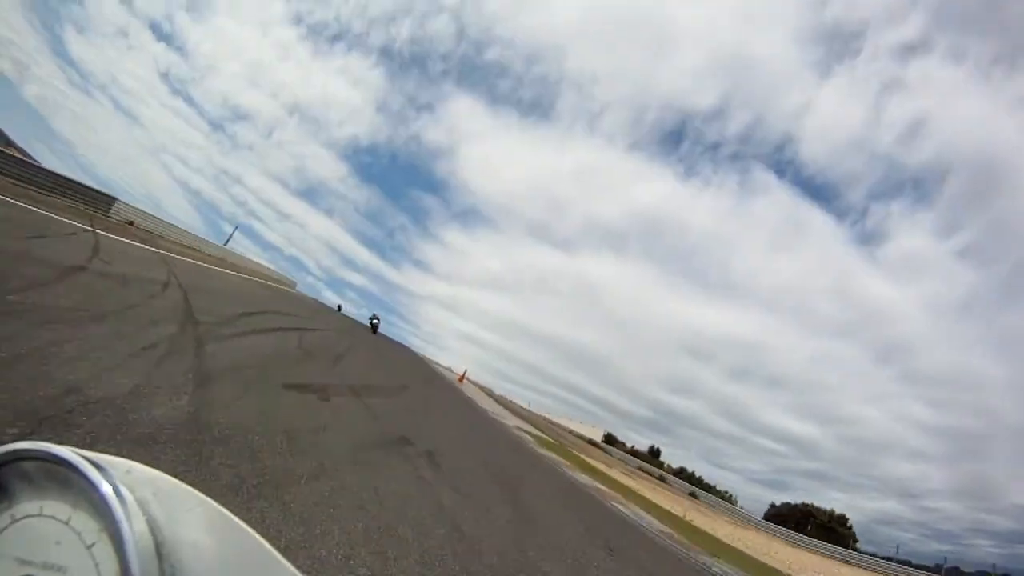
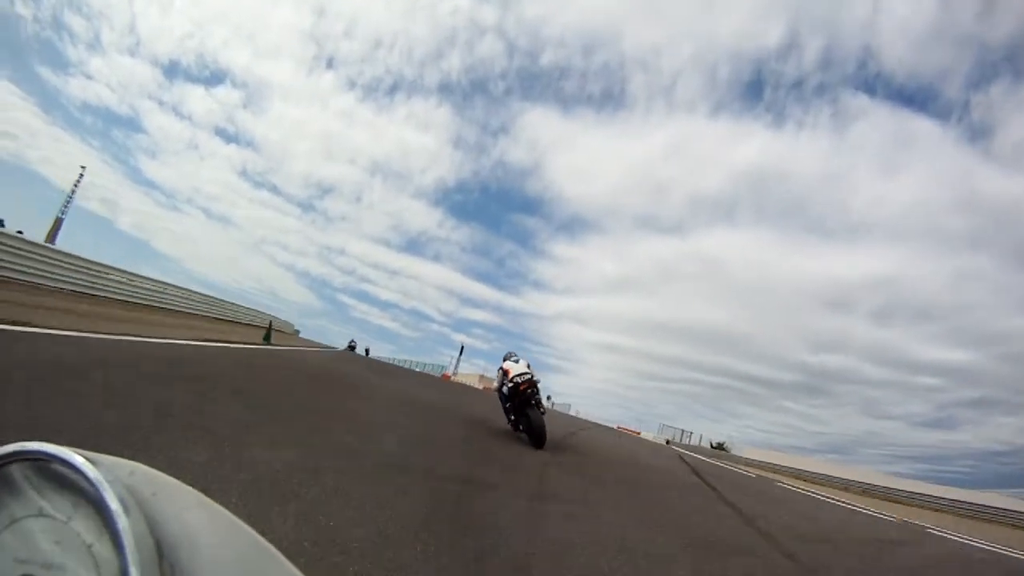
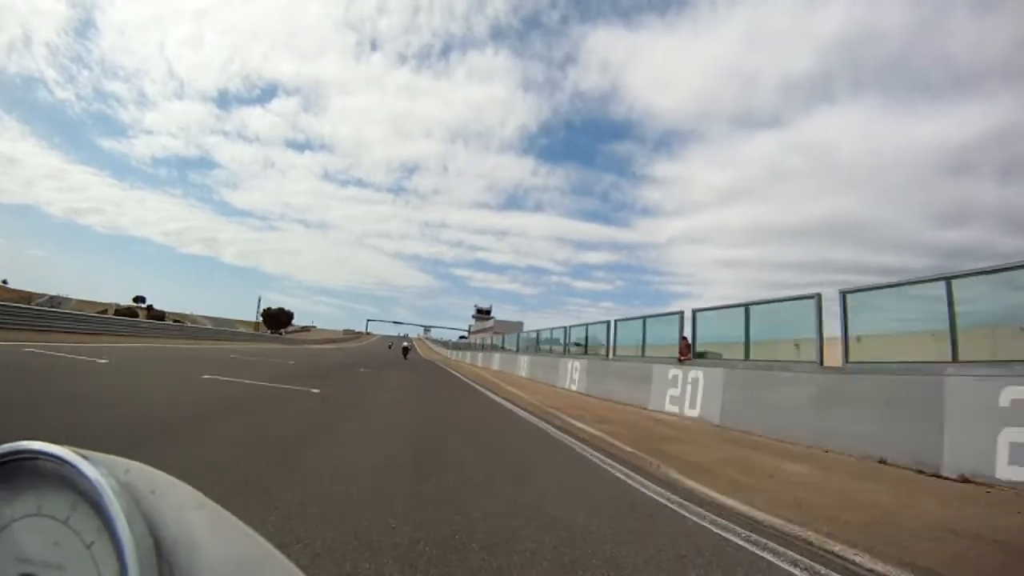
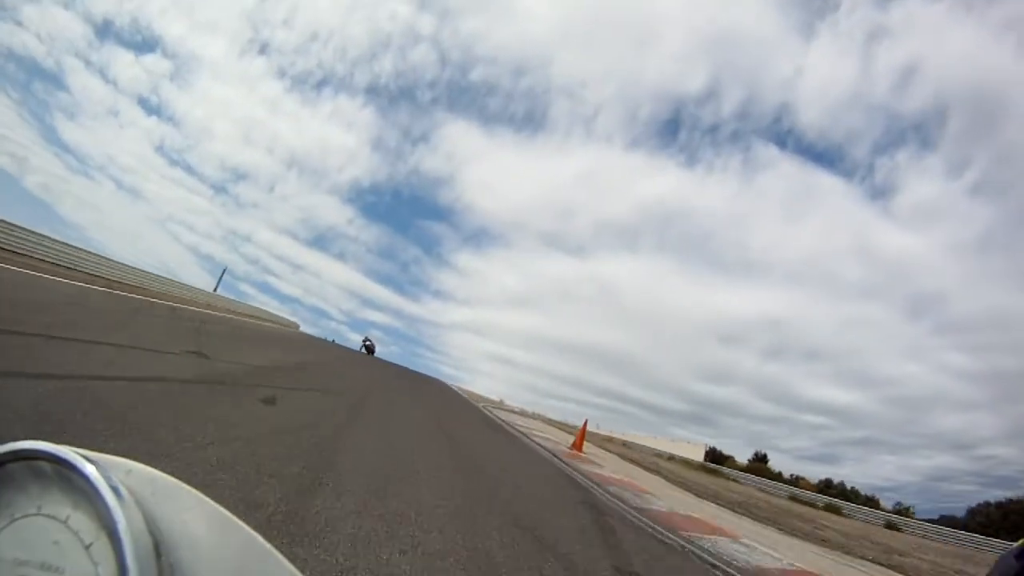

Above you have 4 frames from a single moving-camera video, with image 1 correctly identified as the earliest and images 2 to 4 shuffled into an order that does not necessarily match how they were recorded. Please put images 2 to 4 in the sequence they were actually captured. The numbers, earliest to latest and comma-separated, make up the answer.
4, 2, 3
